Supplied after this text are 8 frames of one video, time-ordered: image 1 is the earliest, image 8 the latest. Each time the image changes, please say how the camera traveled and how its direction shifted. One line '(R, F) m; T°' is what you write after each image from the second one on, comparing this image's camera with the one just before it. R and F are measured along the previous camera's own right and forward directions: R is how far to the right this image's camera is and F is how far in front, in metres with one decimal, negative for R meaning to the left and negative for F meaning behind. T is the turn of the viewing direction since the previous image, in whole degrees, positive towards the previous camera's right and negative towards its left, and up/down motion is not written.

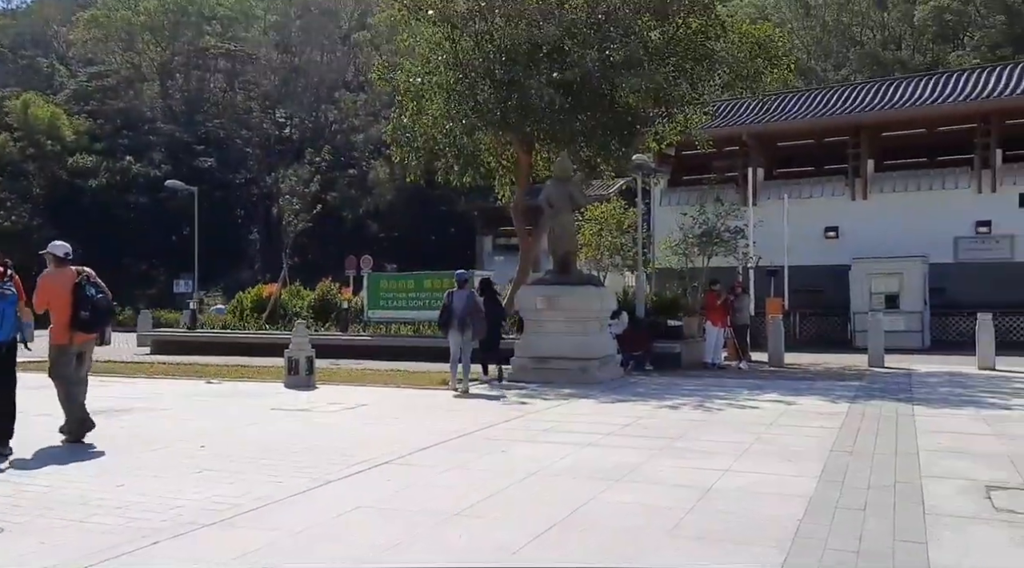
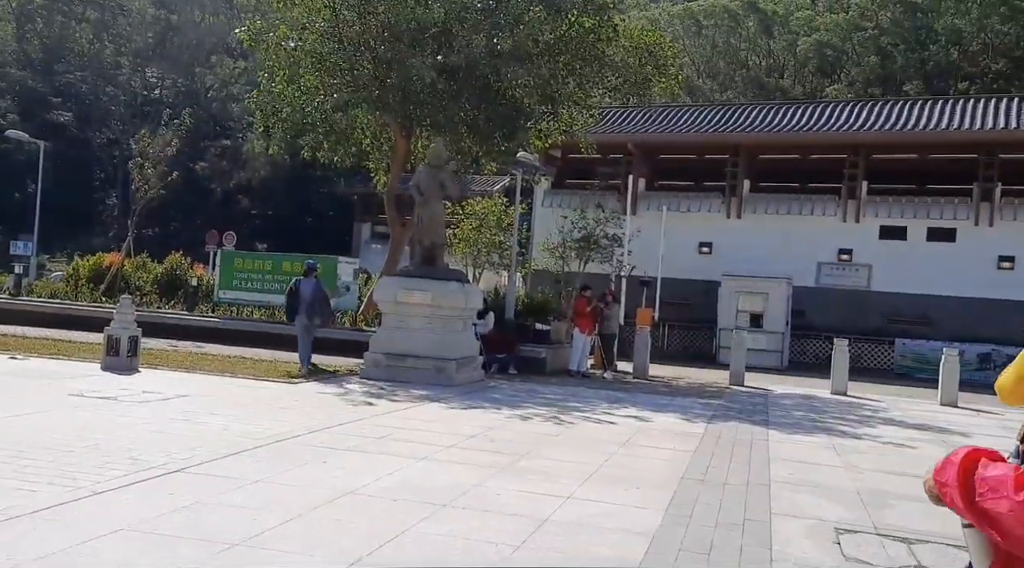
(+0.2, +0.7) m; +7°
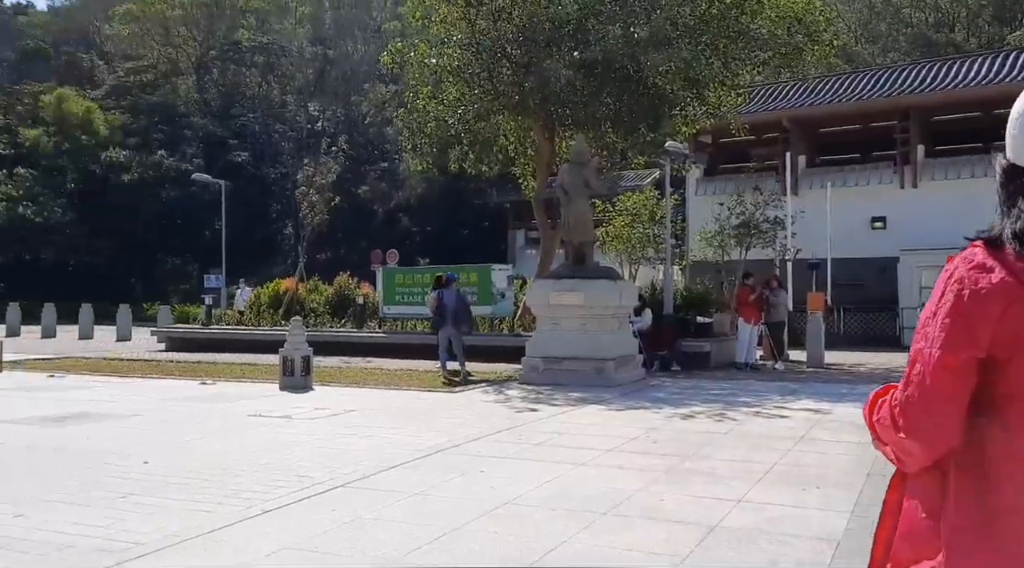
(+0.2, +0.3) m; -10°
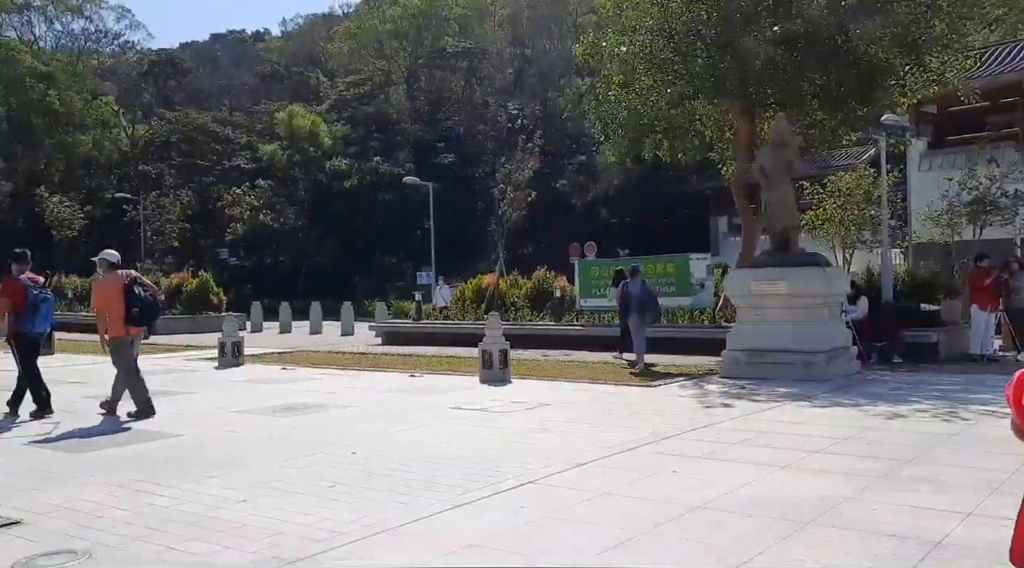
(+0.2, +0.4) m; -13°
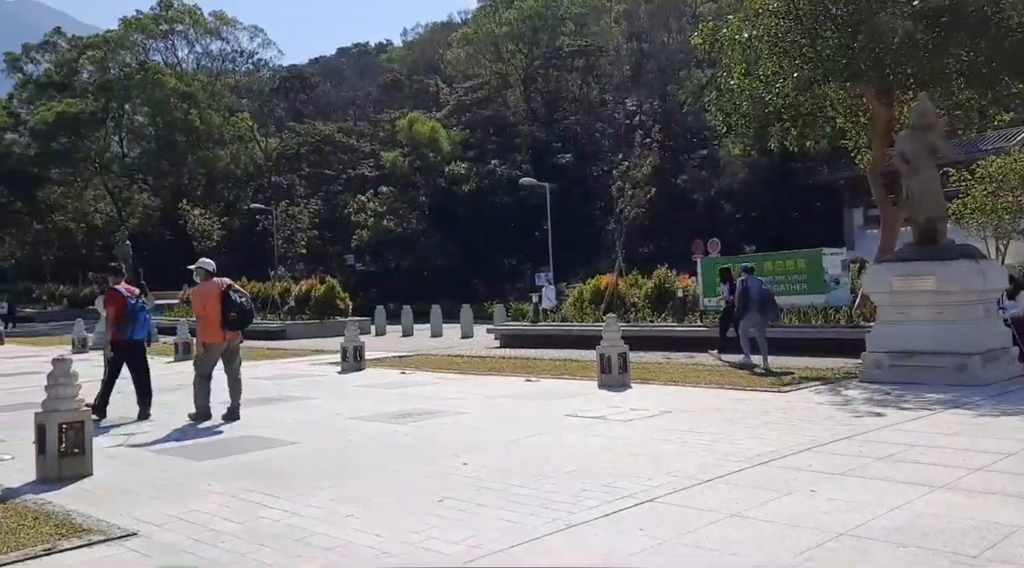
(+0.1, +0.5) m; -7°
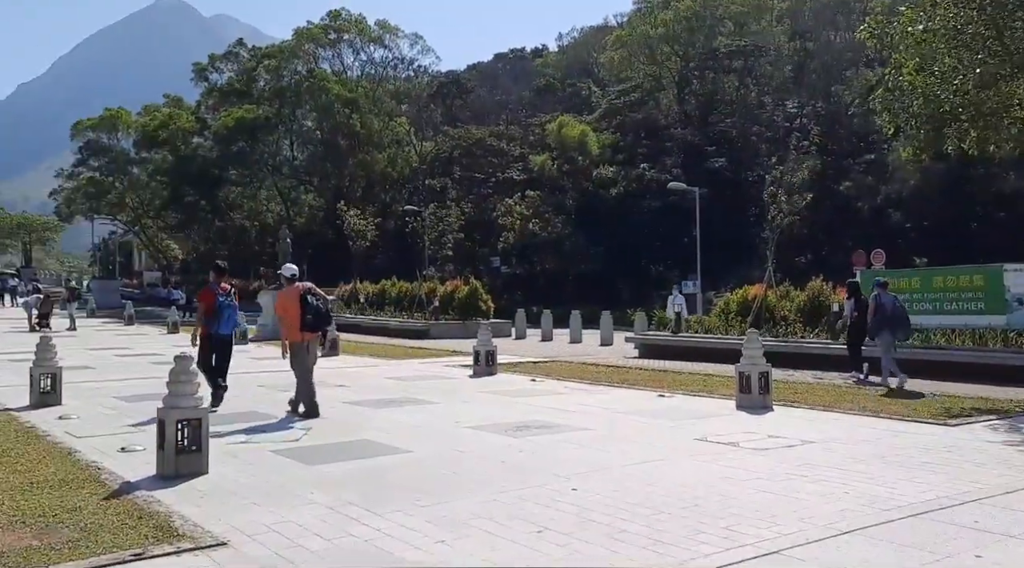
(+0.2, +0.7) m; -9°
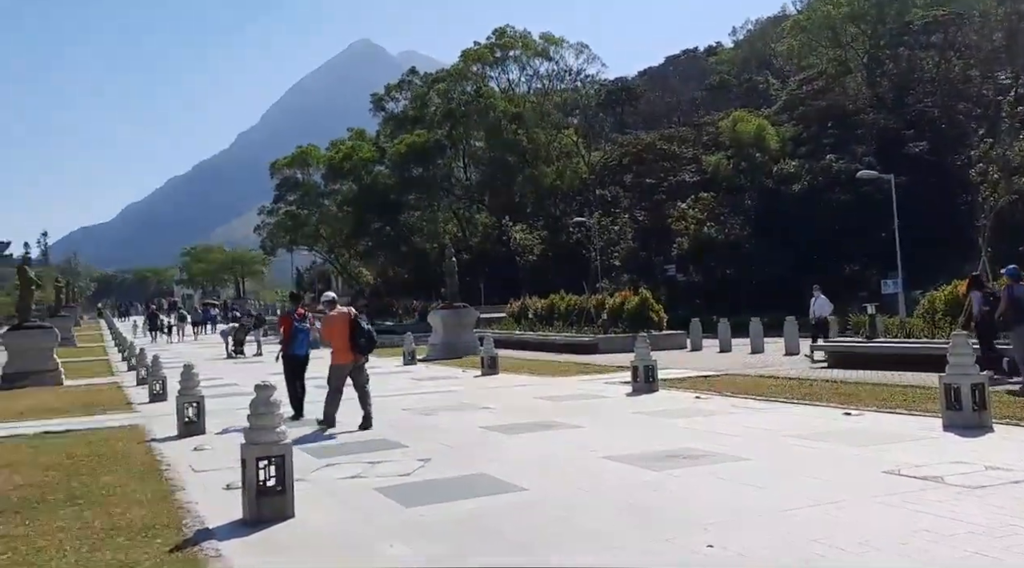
(+0.5, +1.7) m; -11°
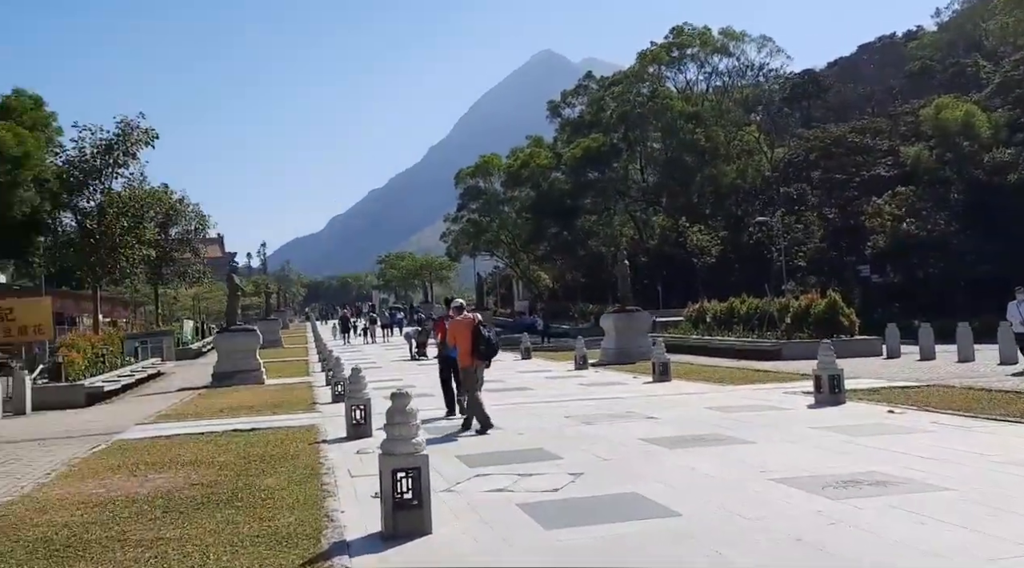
(+0.3, +0.7) m; -11°
